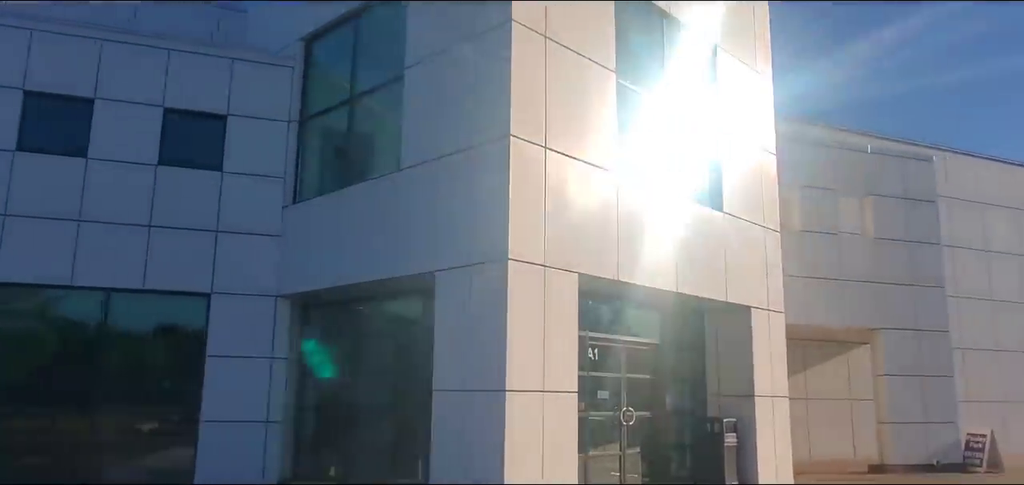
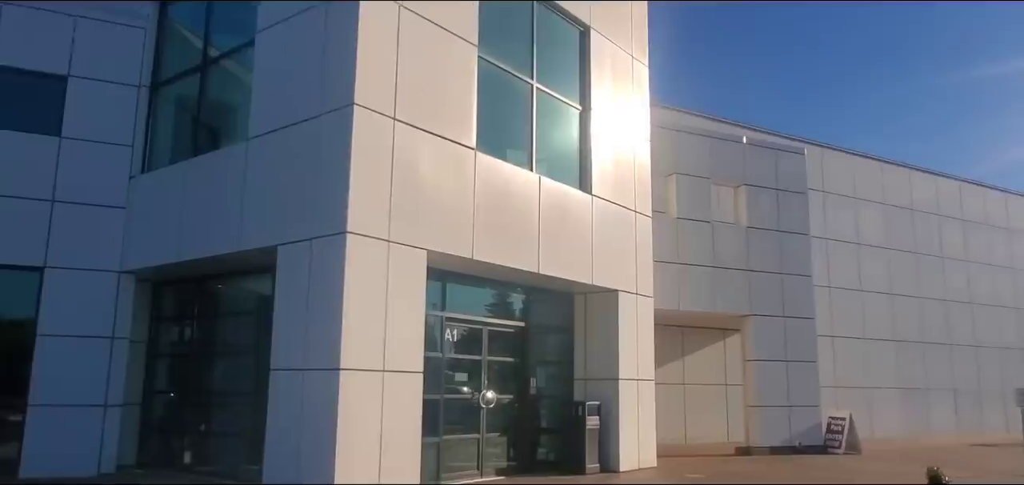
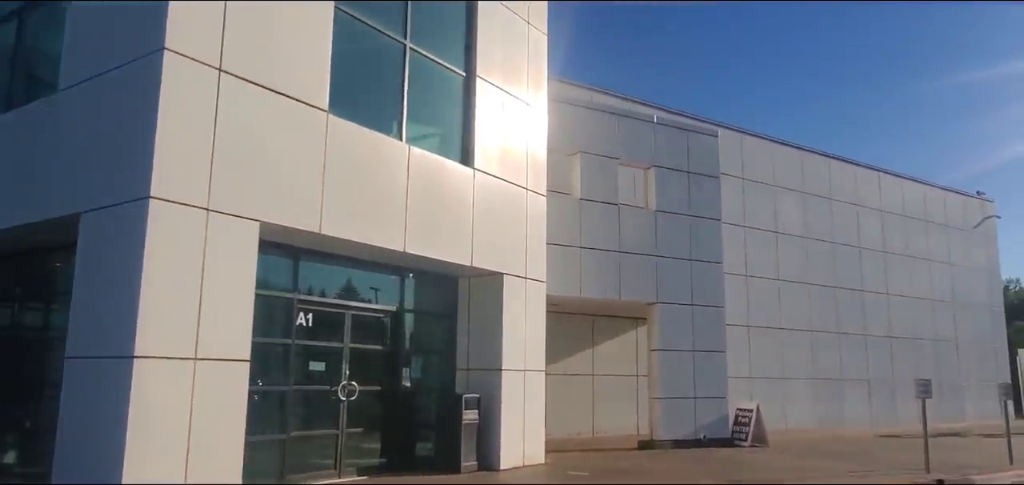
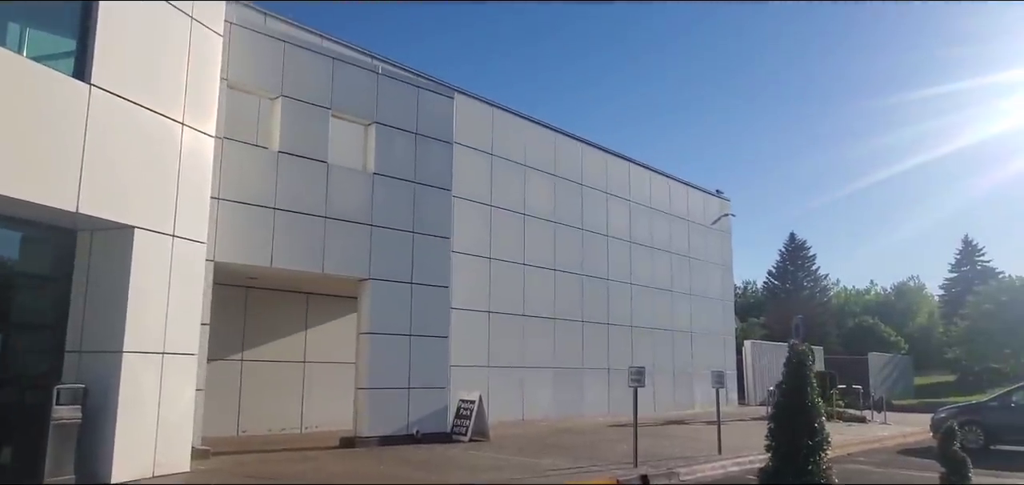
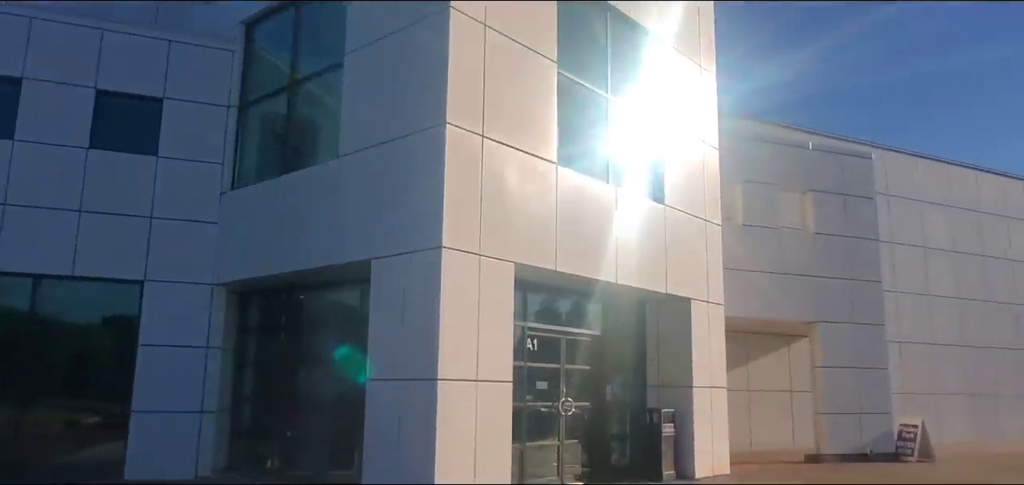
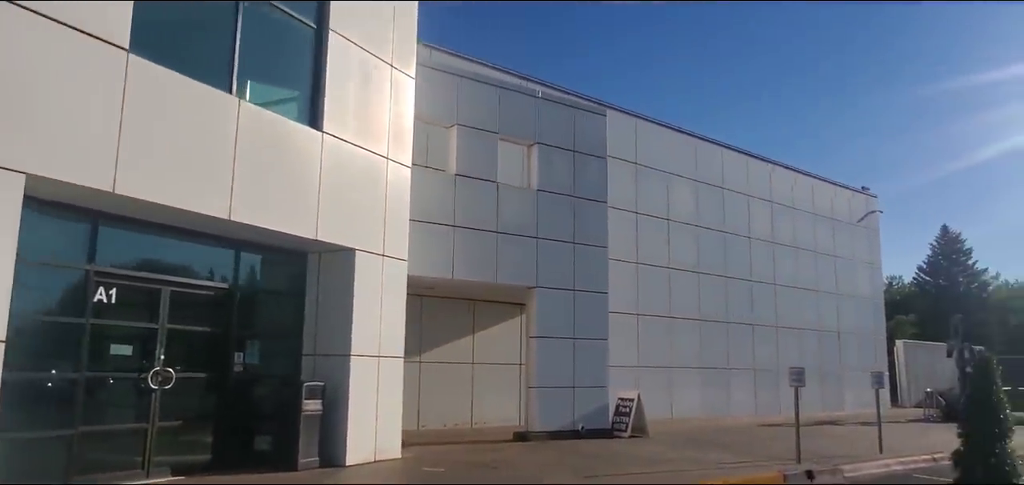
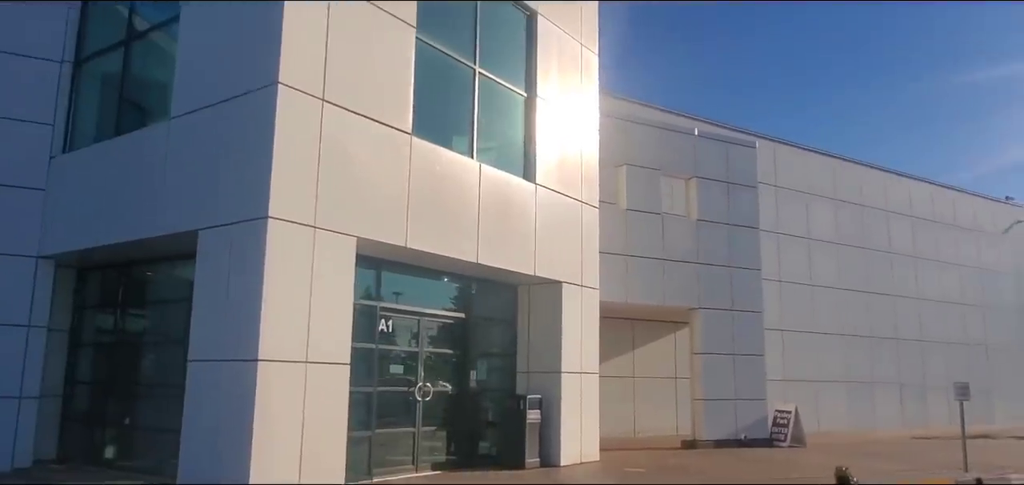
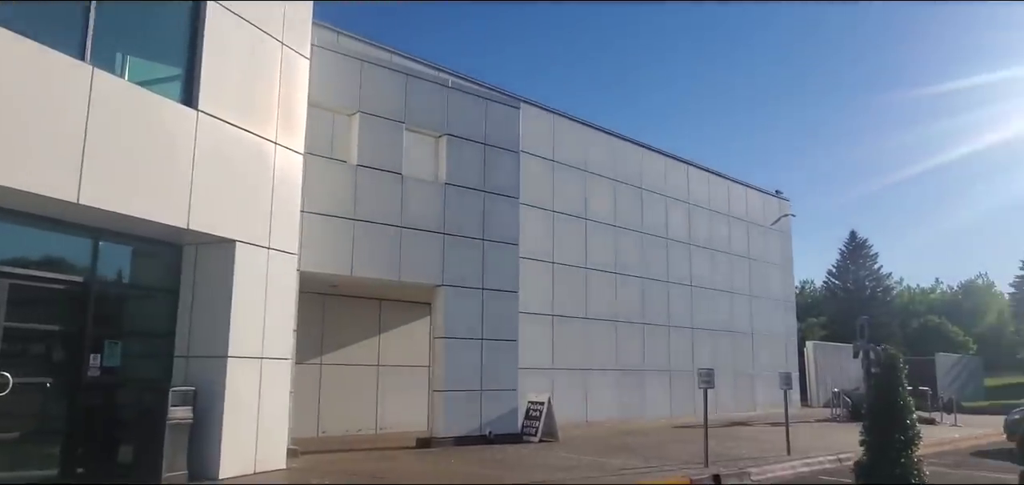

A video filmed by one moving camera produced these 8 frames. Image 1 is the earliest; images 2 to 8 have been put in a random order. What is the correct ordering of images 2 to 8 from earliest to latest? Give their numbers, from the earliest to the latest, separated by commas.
5, 2, 7, 3, 6, 8, 4
